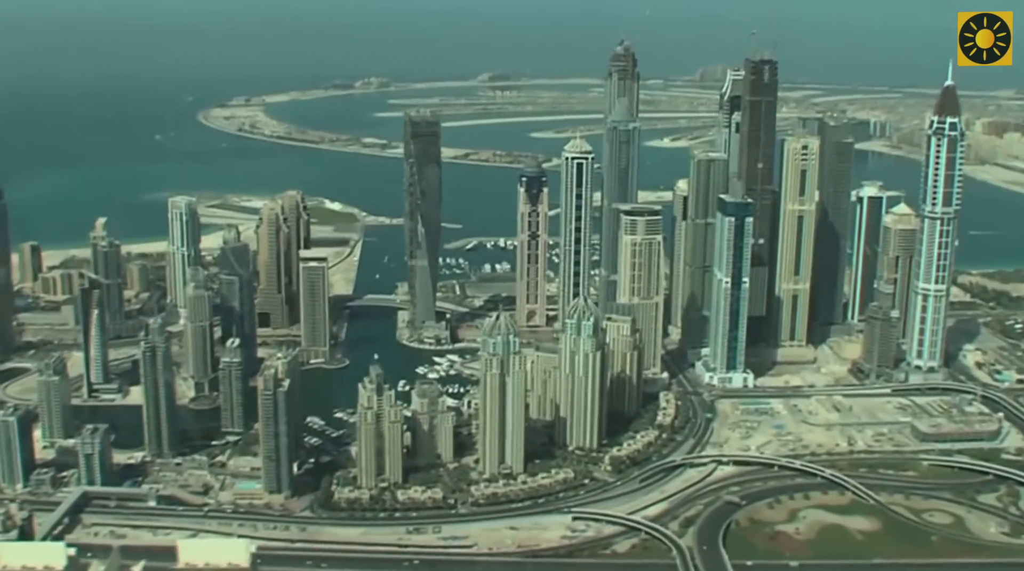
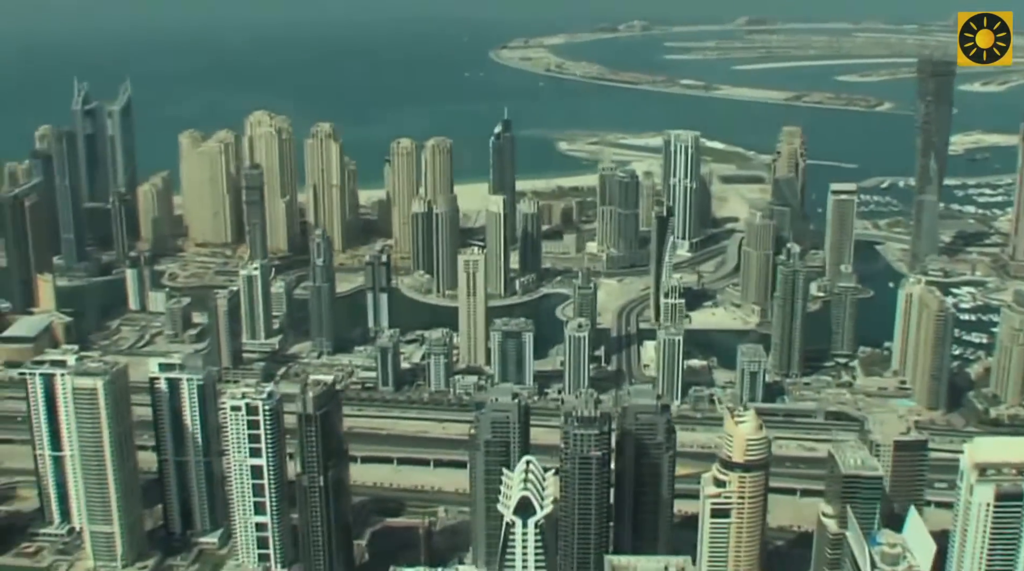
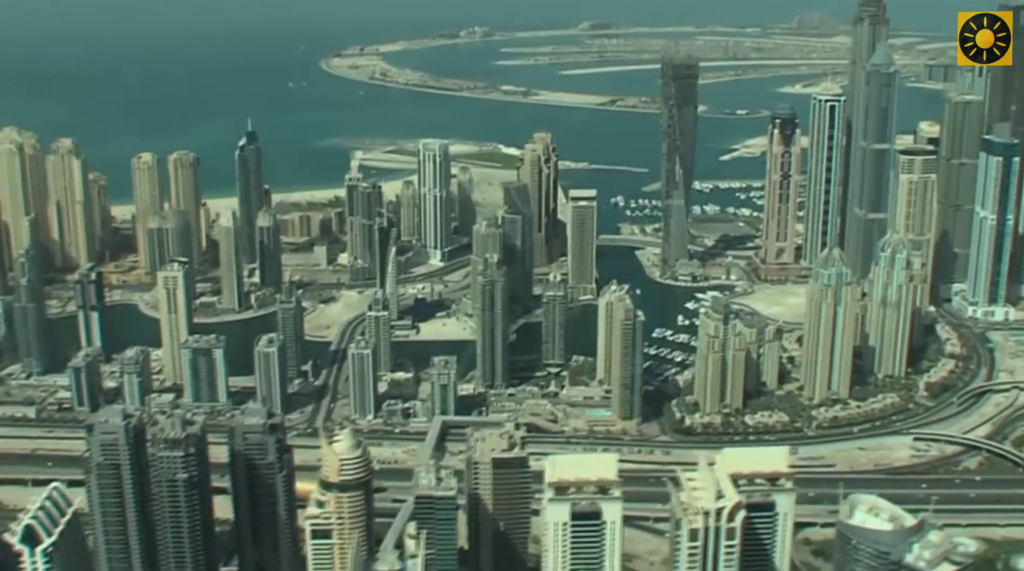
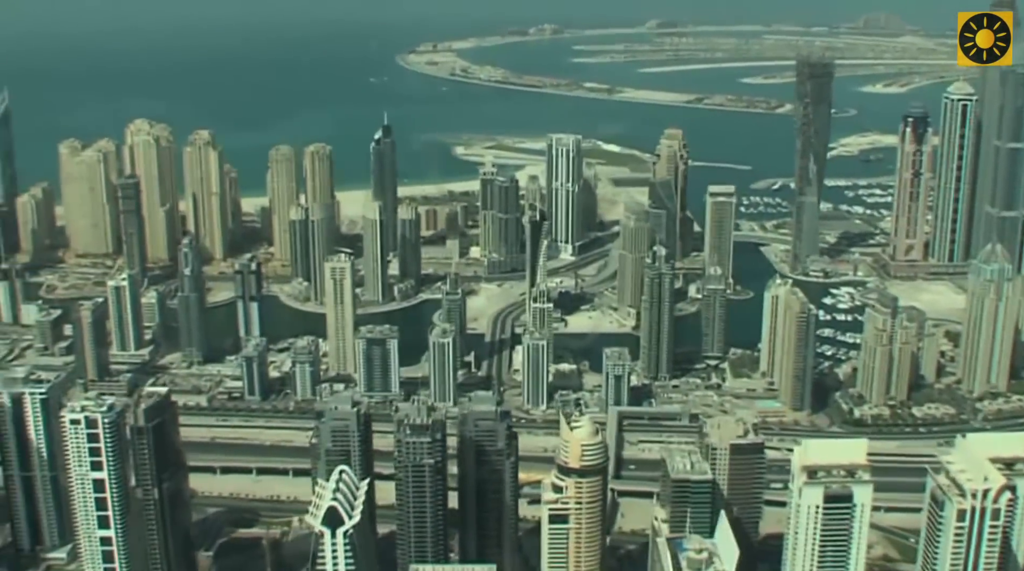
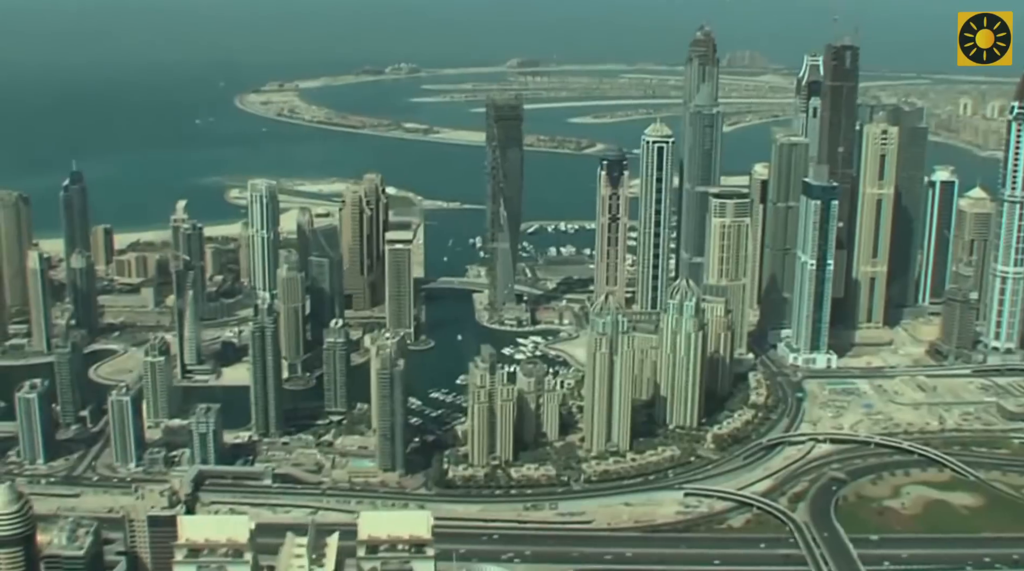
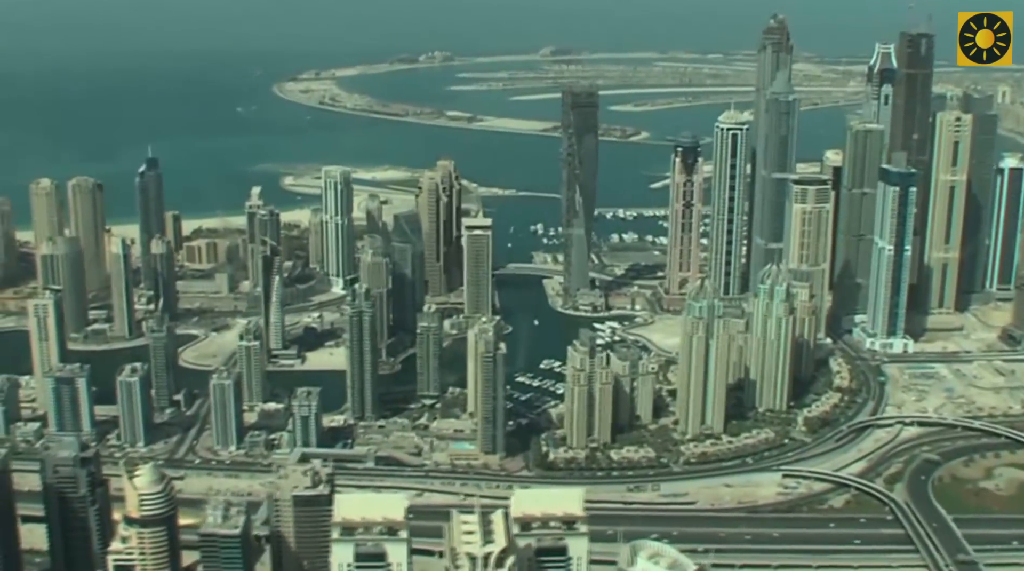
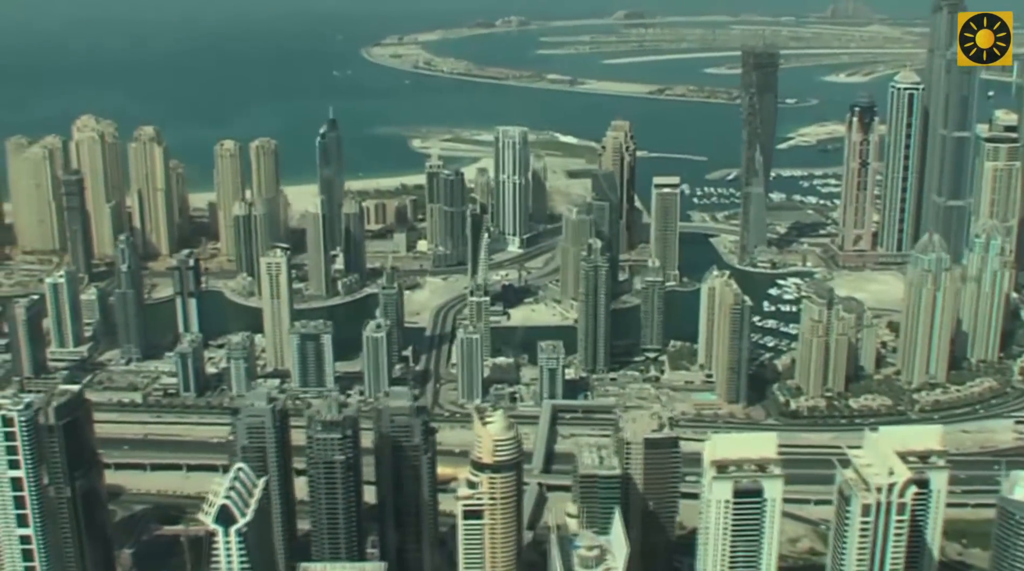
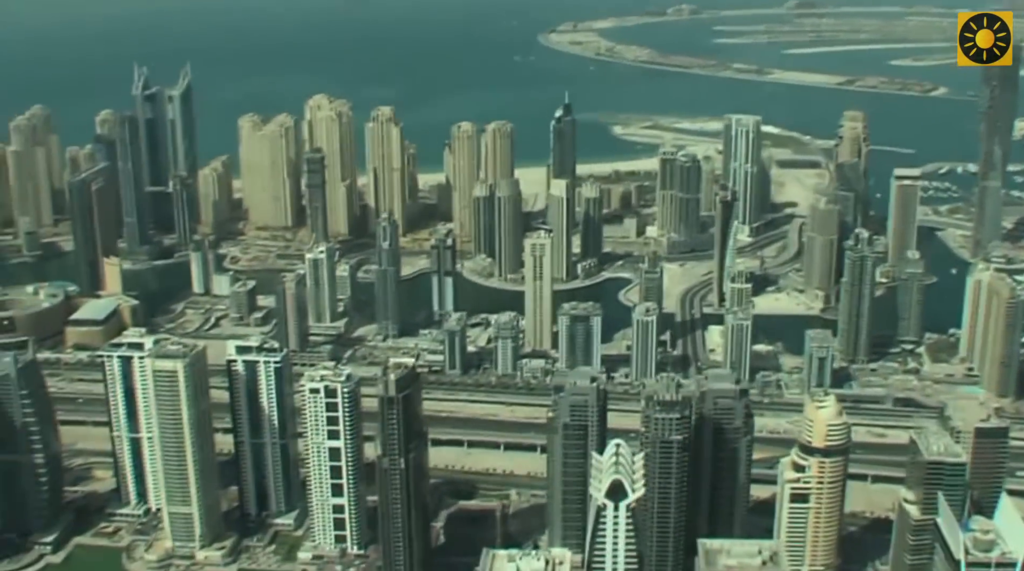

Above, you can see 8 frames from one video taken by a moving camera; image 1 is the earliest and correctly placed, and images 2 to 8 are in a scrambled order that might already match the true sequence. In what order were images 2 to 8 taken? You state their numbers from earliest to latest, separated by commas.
5, 6, 3, 7, 4, 2, 8
